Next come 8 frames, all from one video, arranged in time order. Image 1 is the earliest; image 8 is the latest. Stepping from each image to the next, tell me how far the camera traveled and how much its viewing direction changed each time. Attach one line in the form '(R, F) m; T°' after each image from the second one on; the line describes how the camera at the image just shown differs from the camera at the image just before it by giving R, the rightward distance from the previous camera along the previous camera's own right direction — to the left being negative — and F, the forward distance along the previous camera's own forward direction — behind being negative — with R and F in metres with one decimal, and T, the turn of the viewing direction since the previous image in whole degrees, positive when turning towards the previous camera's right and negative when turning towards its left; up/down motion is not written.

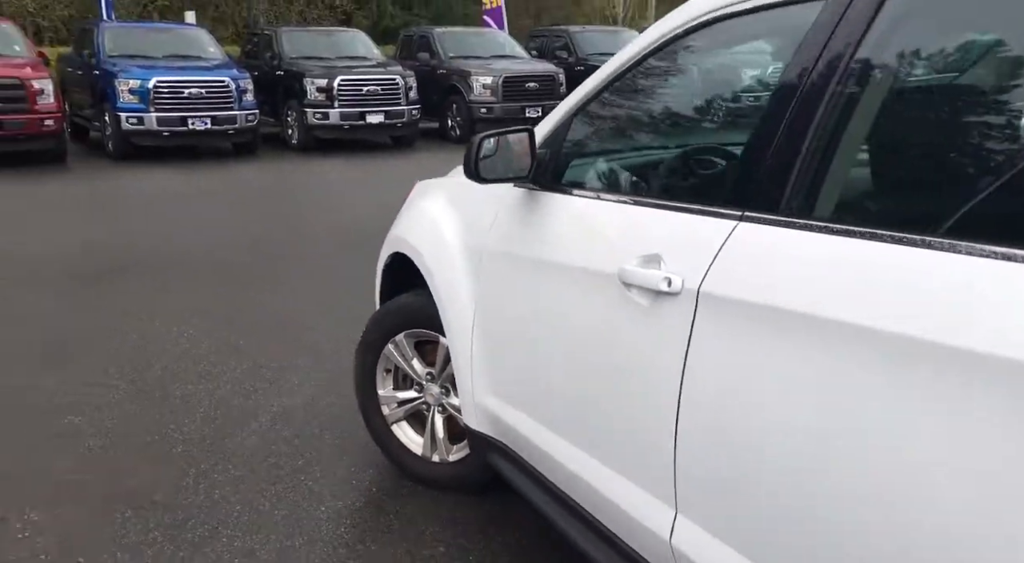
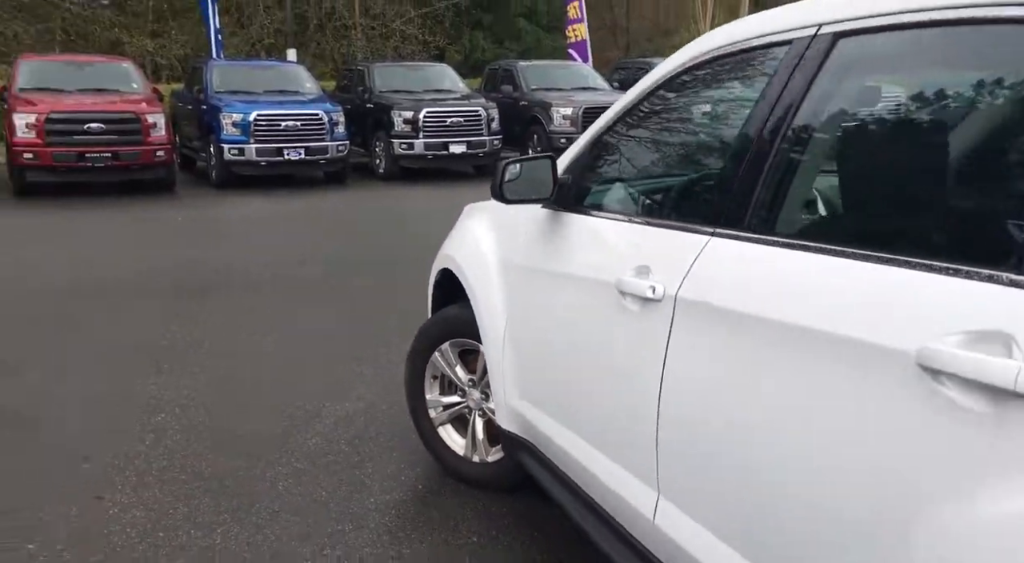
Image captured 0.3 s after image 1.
(+0.2, -0.3) m; -6°
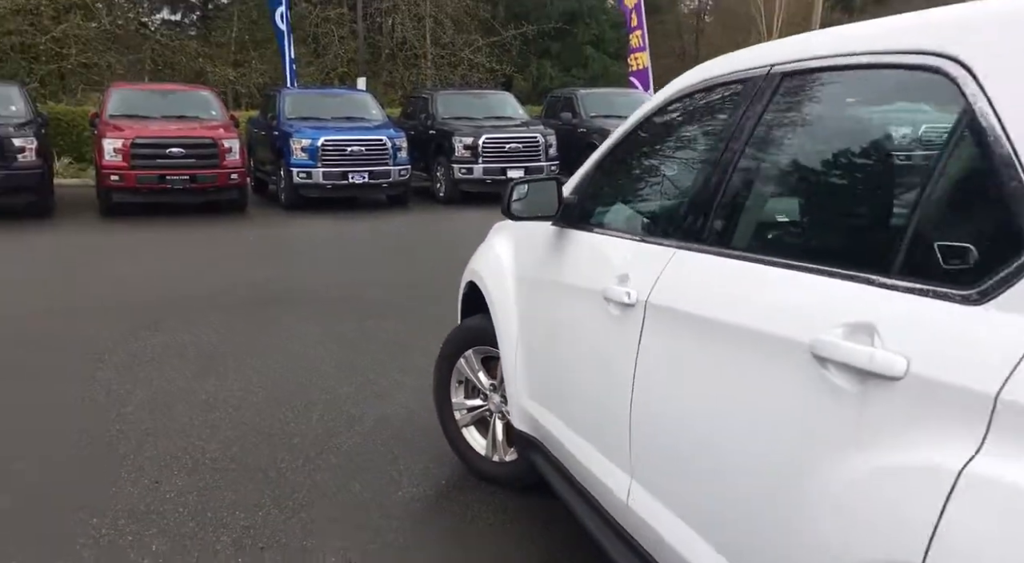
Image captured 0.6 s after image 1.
(+0.2, -0.3) m; -4°
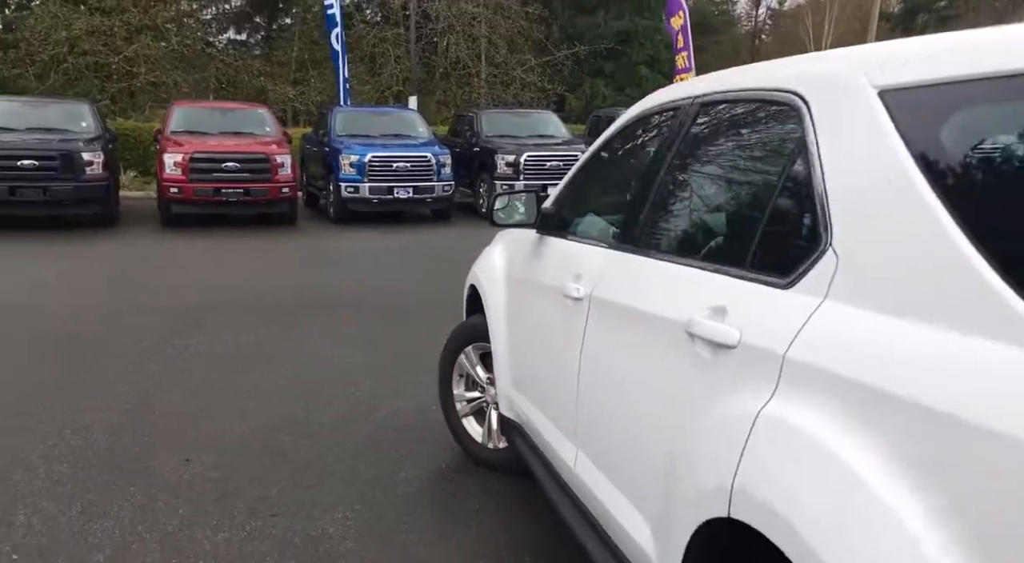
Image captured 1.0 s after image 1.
(+0.3, -0.4) m; -4°
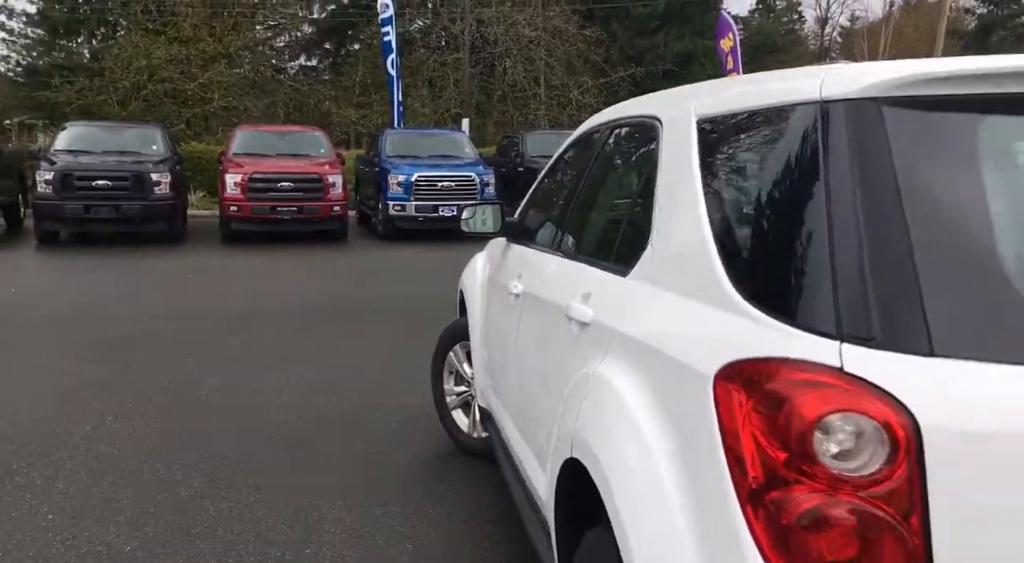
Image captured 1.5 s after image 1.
(+0.5, -0.5) m; -4°
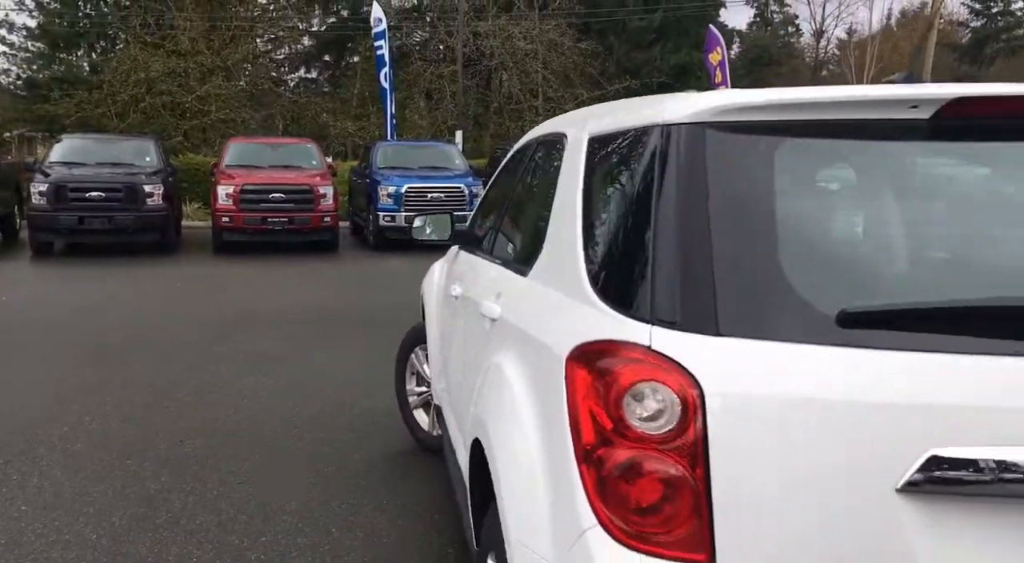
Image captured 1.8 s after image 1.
(+0.3, -0.3) m; 0°
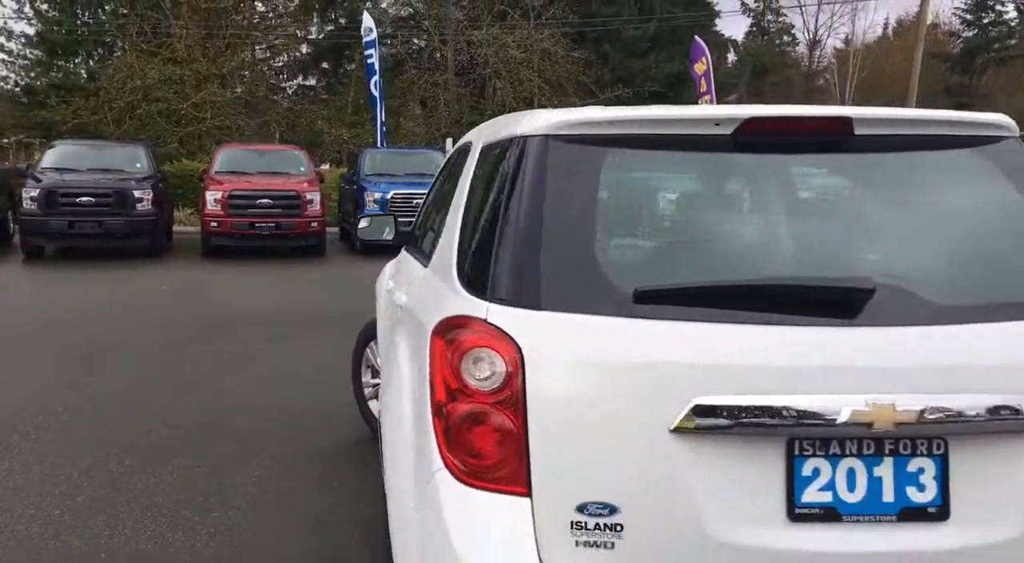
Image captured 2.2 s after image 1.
(+0.3, -0.3) m; 0°
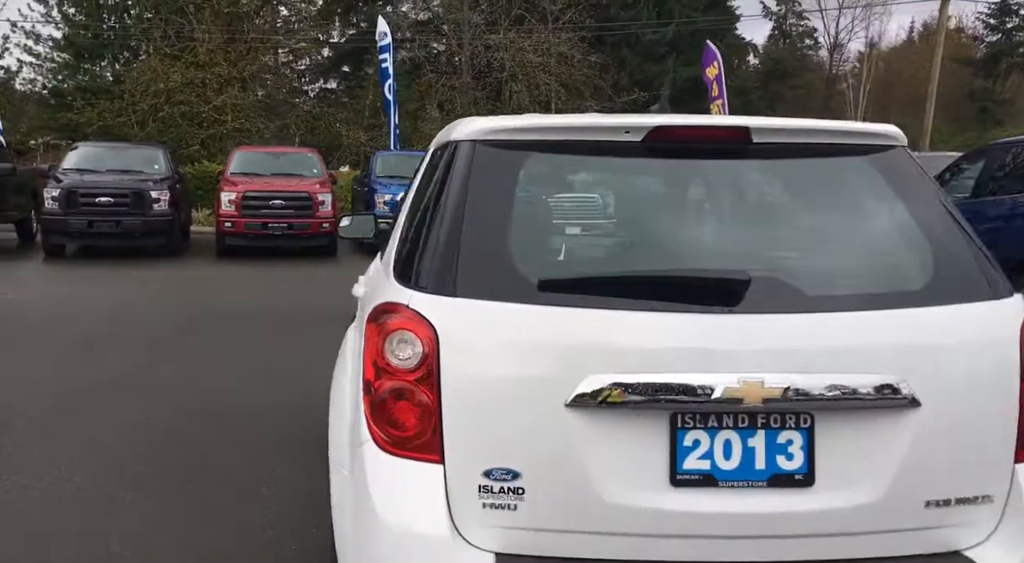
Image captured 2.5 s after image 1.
(+0.3, -0.2) m; -1°
